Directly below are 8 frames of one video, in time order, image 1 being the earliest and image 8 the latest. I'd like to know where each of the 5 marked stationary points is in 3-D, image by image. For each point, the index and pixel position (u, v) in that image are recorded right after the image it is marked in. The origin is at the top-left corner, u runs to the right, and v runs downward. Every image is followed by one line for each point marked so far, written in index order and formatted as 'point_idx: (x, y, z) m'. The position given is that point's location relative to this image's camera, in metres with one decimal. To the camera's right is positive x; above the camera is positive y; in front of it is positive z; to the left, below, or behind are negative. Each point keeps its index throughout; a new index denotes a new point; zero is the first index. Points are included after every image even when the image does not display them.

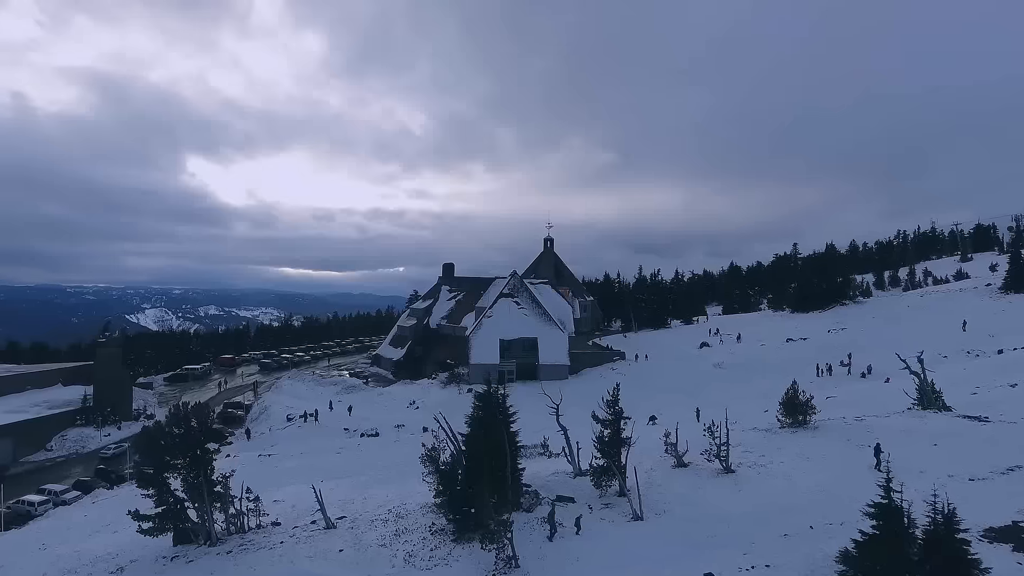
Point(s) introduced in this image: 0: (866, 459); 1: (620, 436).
0: (+8.2, -4.0, +14.7) m
1: (+2.3, -3.2, +13.4) m
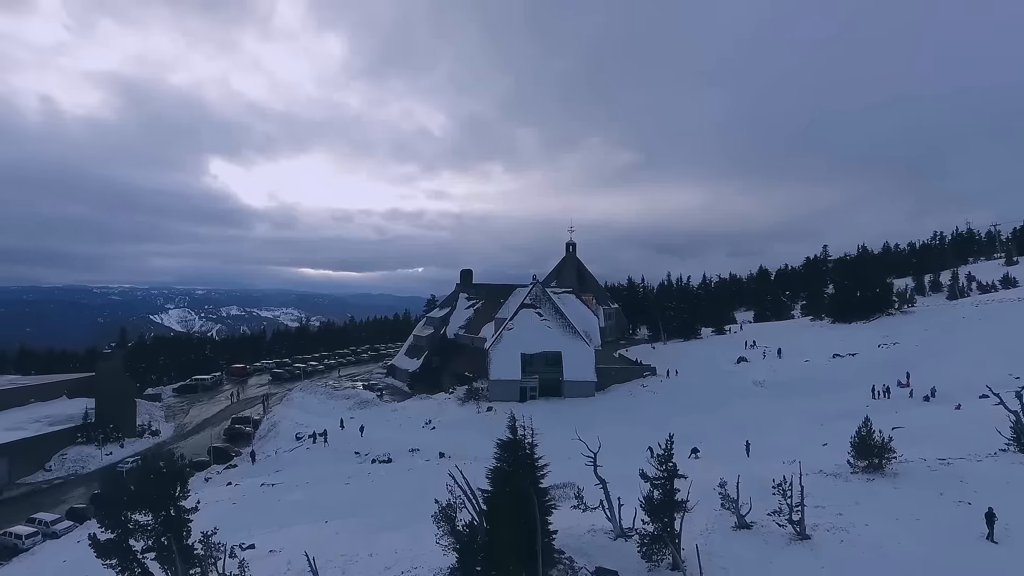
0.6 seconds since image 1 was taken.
0: (+8.8, -4.5, +12.2) m
1: (+2.8, -3.7, +11.0) m
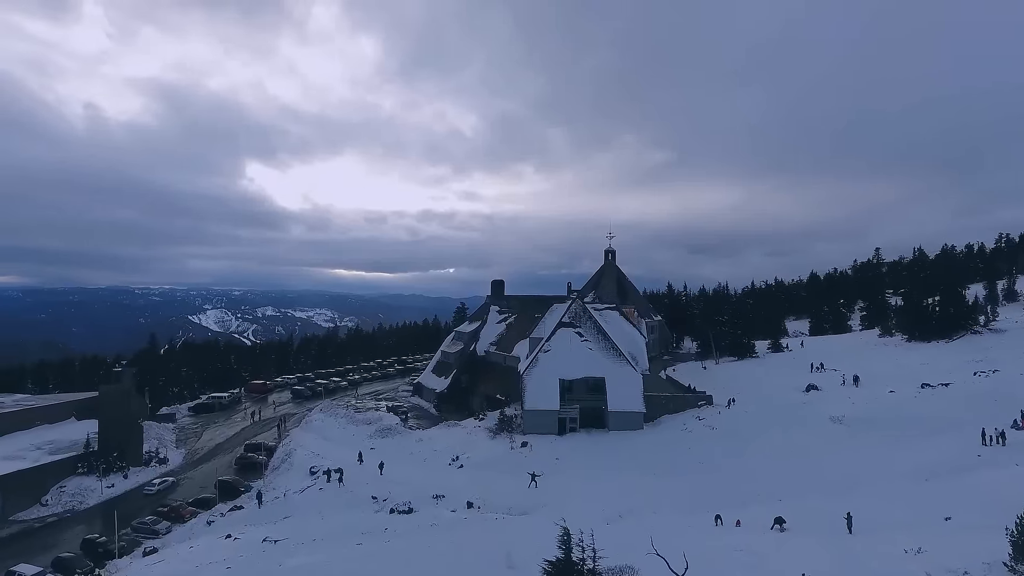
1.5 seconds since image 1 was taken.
0: (+9.5, -5.3, +8.3) m
1: (+3.5, -4.5, +7.4) m
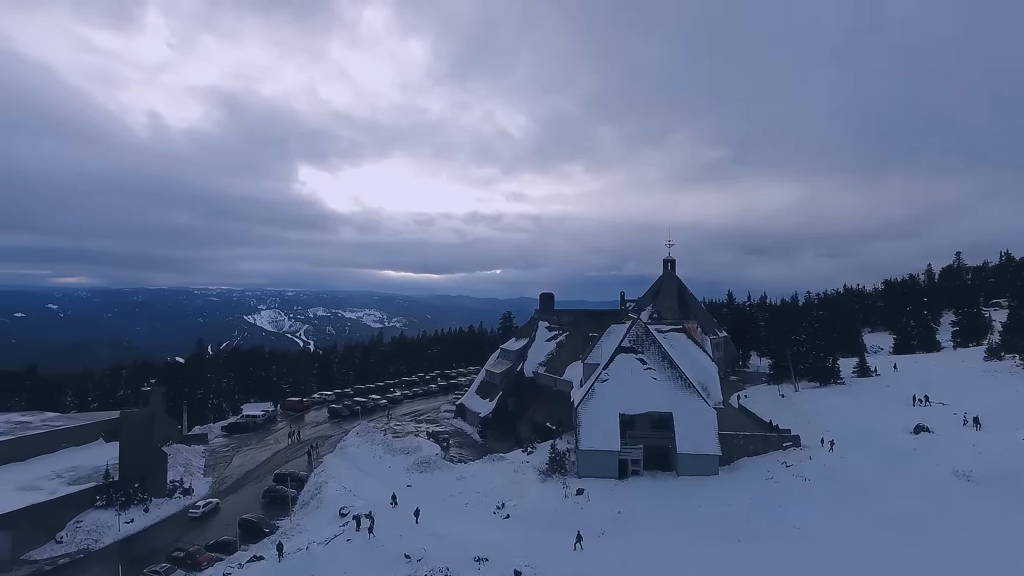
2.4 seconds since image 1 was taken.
0: (+10.1, -6.2, +4.1) m
1: (+4.0, -5.3, +3.7) m
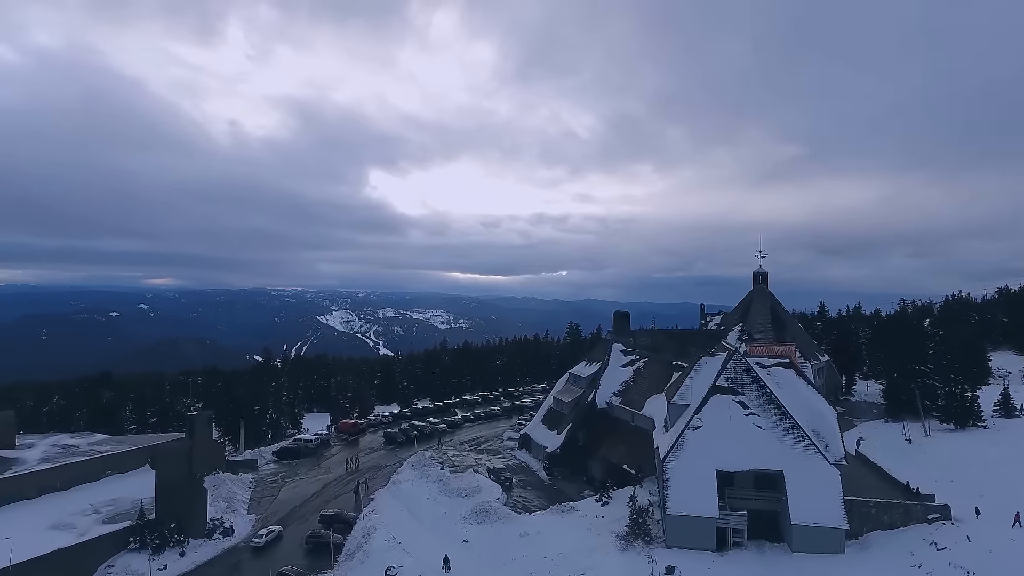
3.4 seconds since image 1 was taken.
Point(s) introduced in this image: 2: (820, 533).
0: (+10.3, -7.1, -0.9) m
1: (+4.2, -6.3, -0.6) m
2: (+9.6, -7.6, +19.9) m
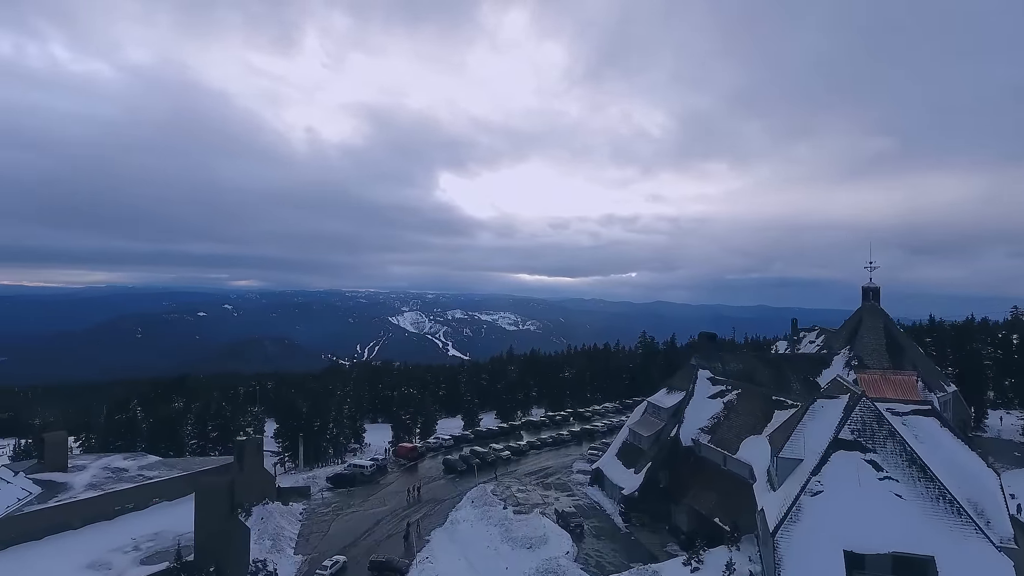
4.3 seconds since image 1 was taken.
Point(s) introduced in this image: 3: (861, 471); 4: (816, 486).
0: (+9.9, -8.0, -5.5) m
1: (+3.9, -7.1, -4.6) m
2: (+11.5, -8.5, +15.2) m
3: (+9.9, -5.2, +18.0) m
4: (+8.6, -5.6, +18.1) m
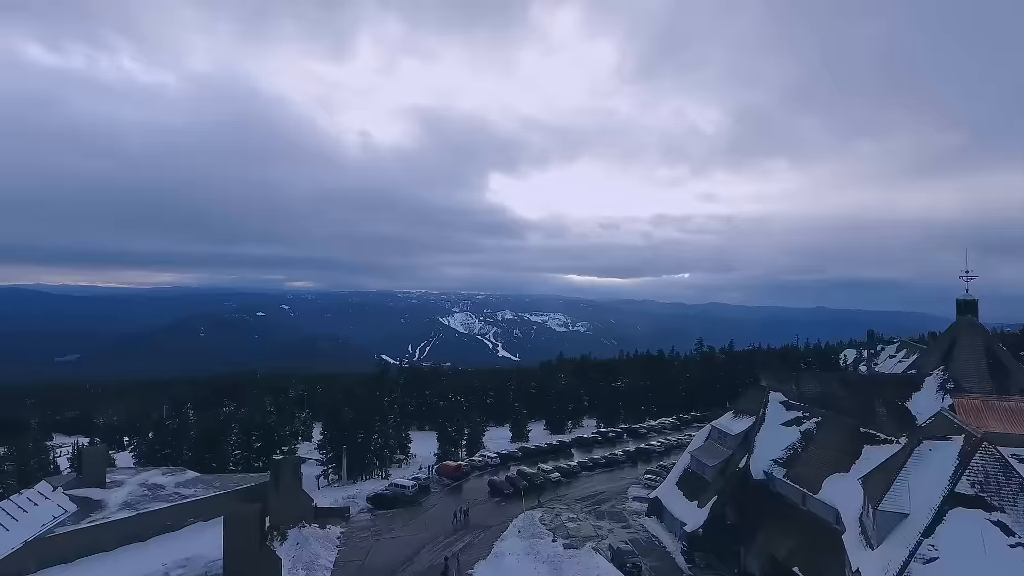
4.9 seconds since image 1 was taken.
0: (+9.2, -8.5, -8.5) m
1: (+3.3, -7.7, -7.2) m
2: (+12.4, -9.1, +12.0) m
3: (+11.1, -5.8, +14.8) m
4: (+9.8, -6.2, +15.0) m
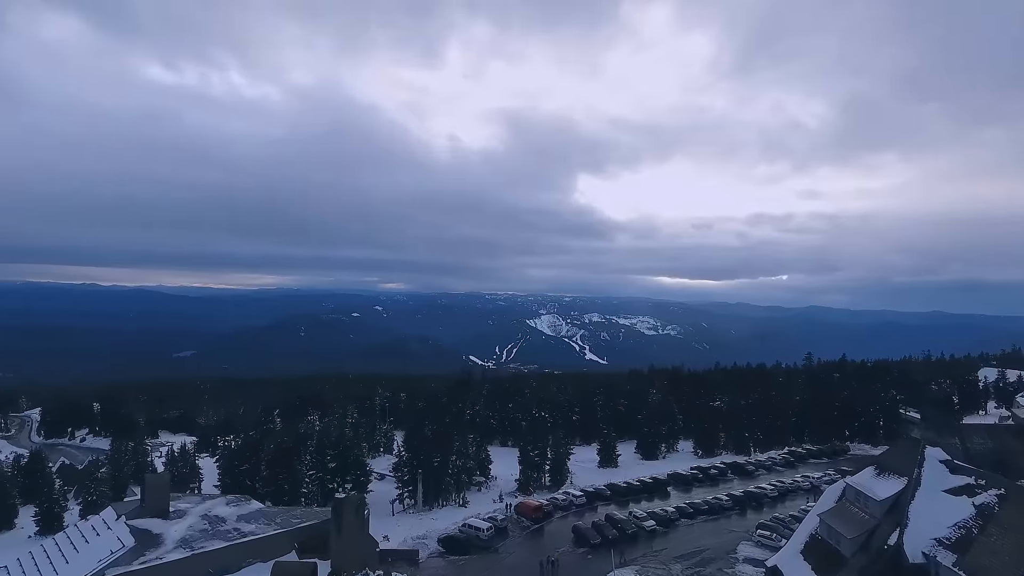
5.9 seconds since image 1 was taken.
0: (+7.4, -9.4, -13.6) m
1: (+1.8, -8.6, -11.4) m
2: (+13.4, -10.1, +6.3) m
3: (+12.5, -6.7, +9.4) m
4: (+11.2, -7.1, +9.7) m
